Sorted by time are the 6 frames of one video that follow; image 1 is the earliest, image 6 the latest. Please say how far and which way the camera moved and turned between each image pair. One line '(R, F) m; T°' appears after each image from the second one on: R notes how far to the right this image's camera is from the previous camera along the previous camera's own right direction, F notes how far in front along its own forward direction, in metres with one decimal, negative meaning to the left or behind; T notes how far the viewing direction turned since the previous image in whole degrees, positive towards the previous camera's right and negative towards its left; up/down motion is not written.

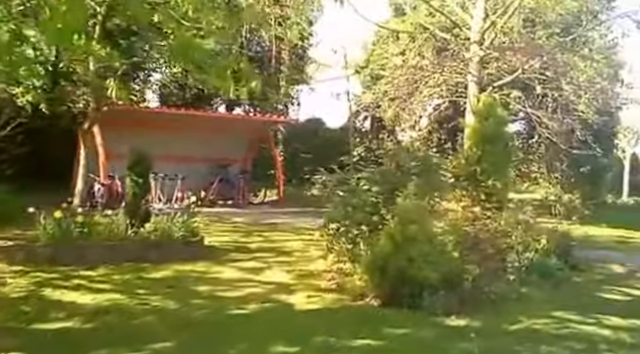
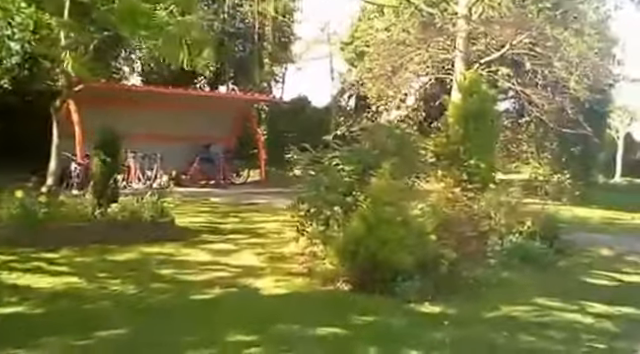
(+0.2, +0.5) m; 0°
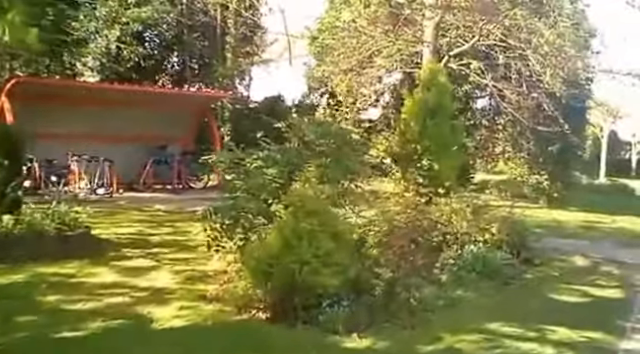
(+0.7, +1.3) m; +1°
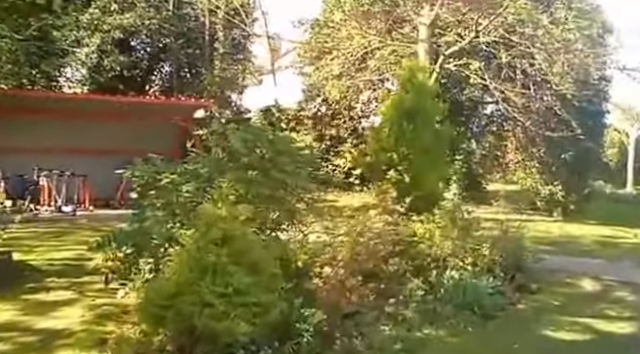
(+0.8, +1.5) m; -2°
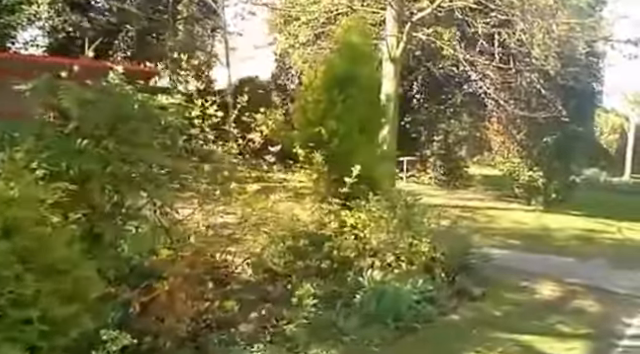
(+0.9, +1.4) m; 0°
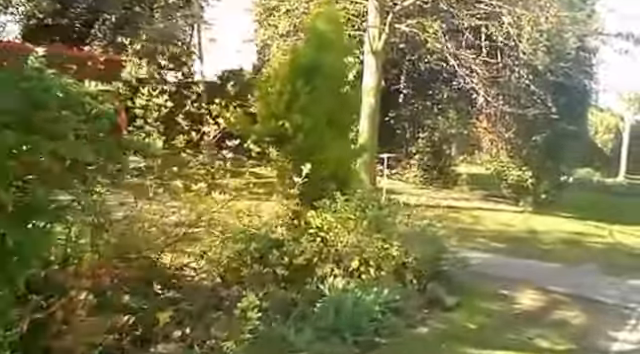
(+0.3, +0.6) m; 0°
